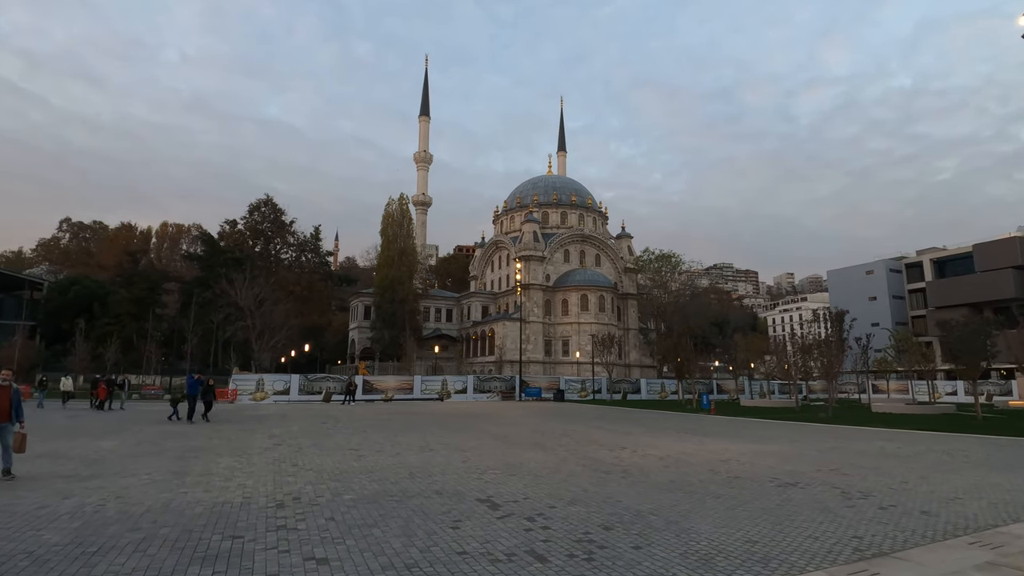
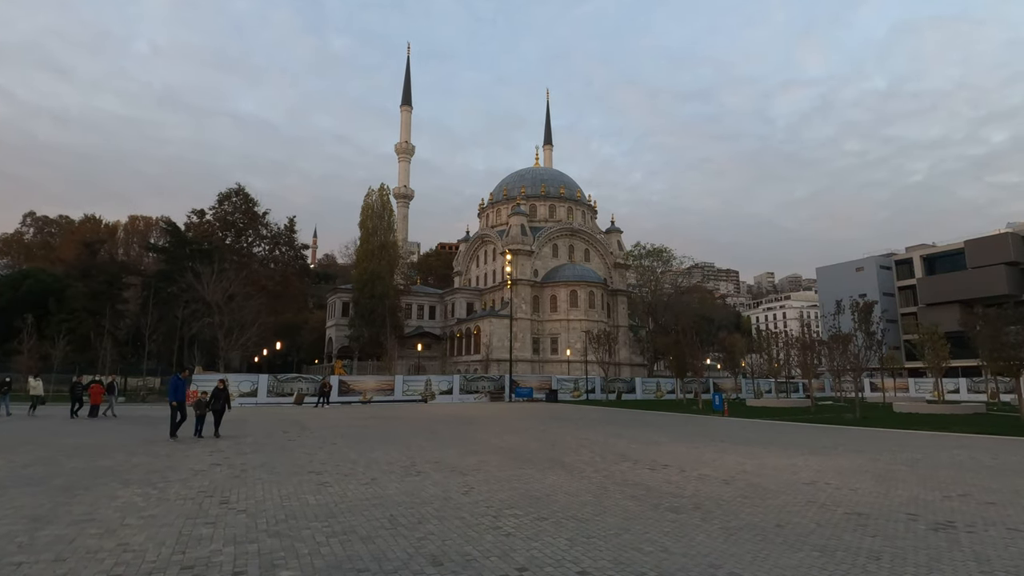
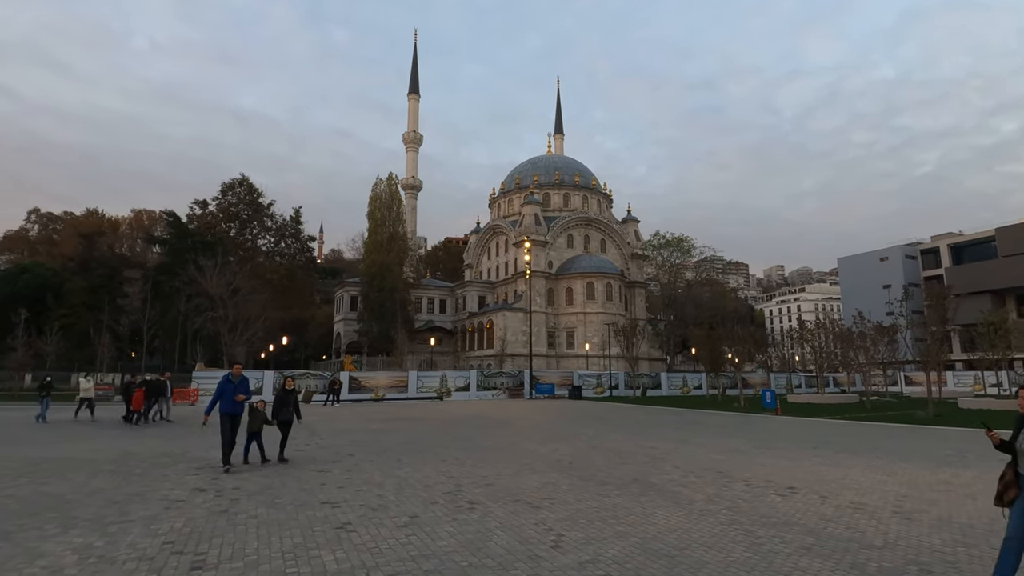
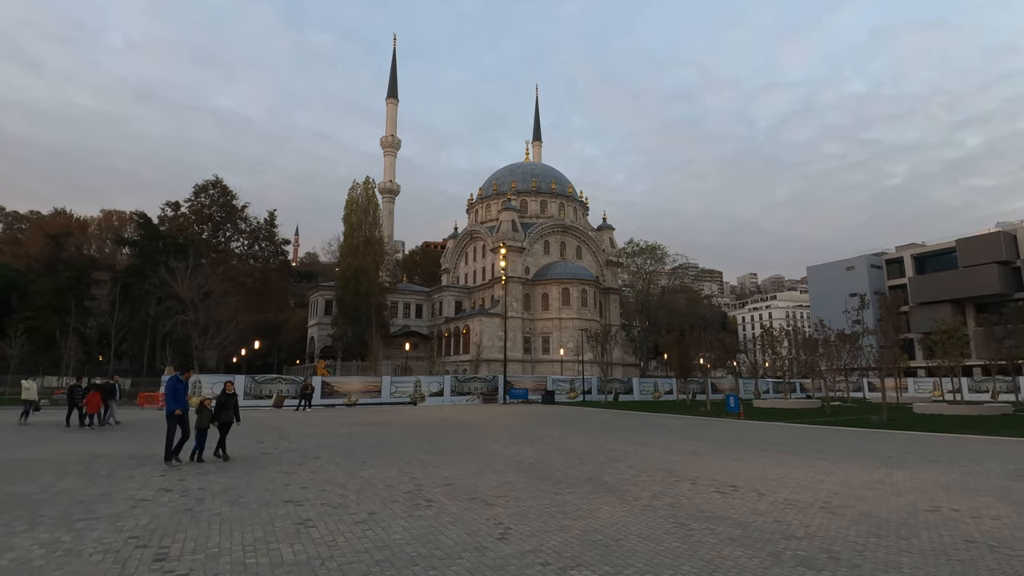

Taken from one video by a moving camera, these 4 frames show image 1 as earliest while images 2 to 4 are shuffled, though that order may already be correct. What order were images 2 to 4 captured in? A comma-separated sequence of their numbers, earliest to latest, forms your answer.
2, 4, 3
